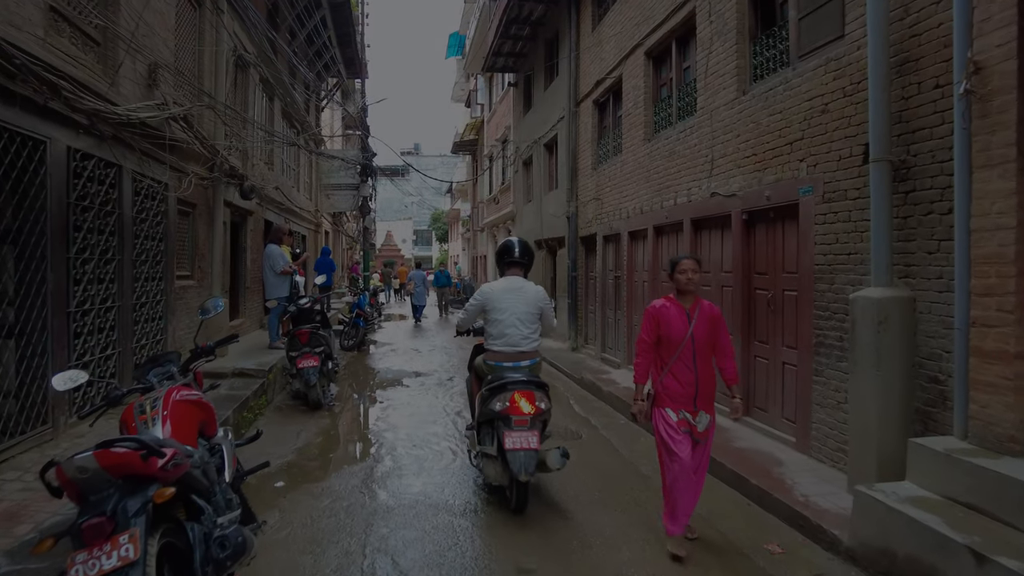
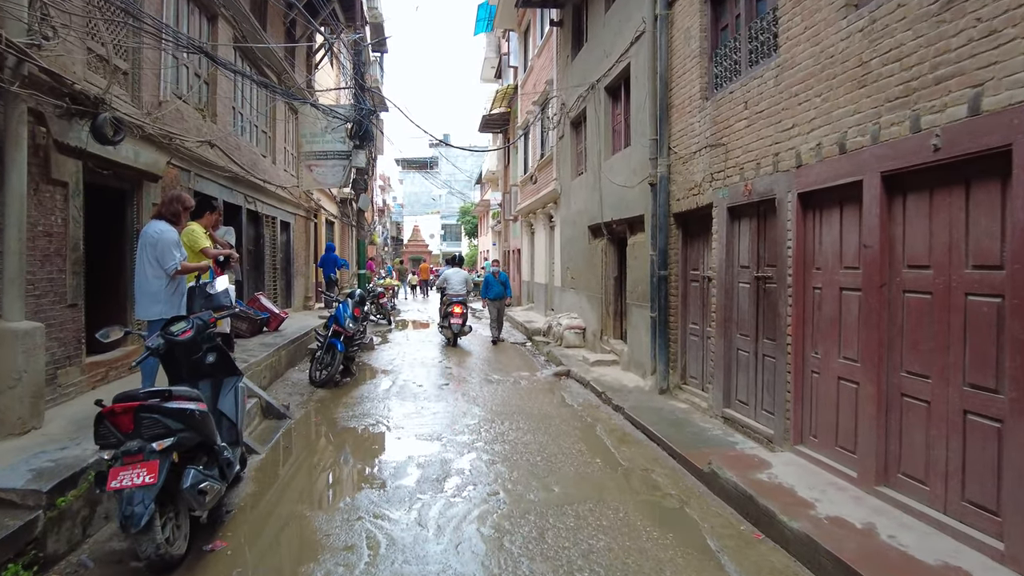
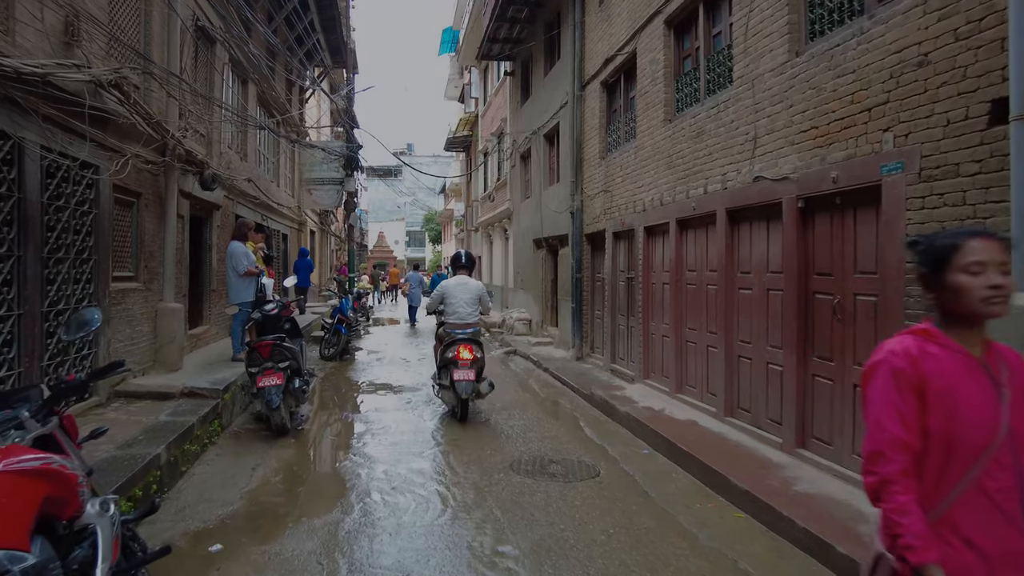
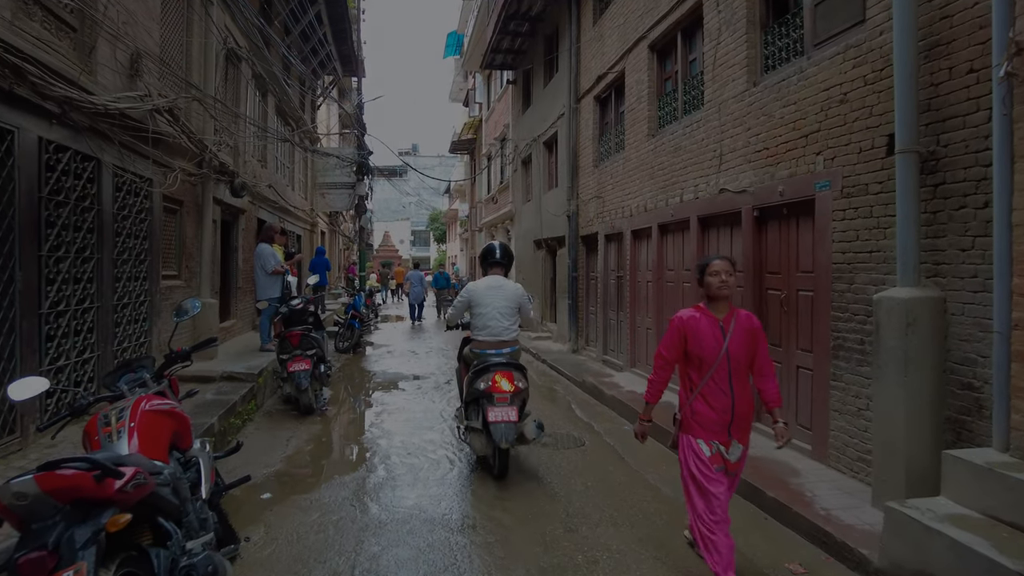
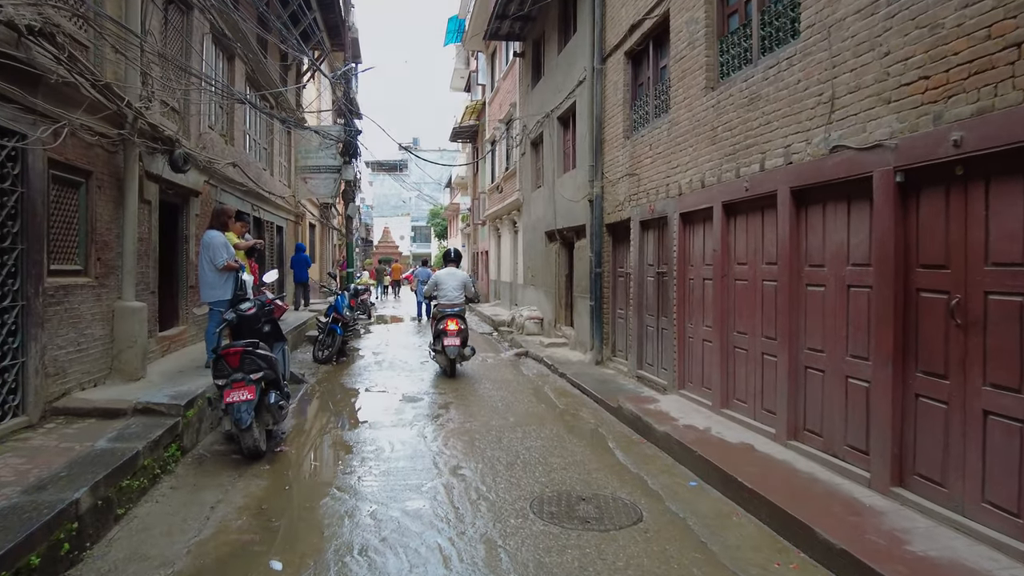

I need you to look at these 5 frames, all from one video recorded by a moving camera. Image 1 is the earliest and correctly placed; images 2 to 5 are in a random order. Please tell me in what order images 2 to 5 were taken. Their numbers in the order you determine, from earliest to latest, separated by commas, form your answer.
4, 3, 5, 2
